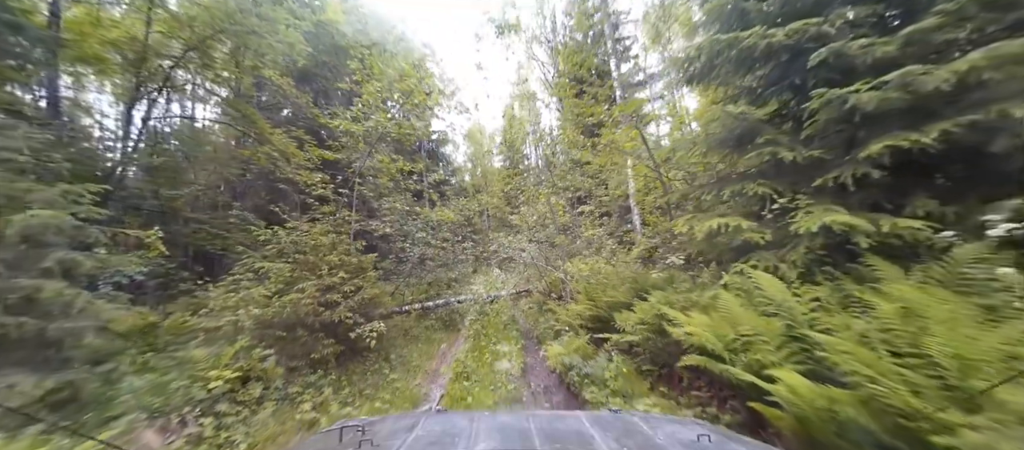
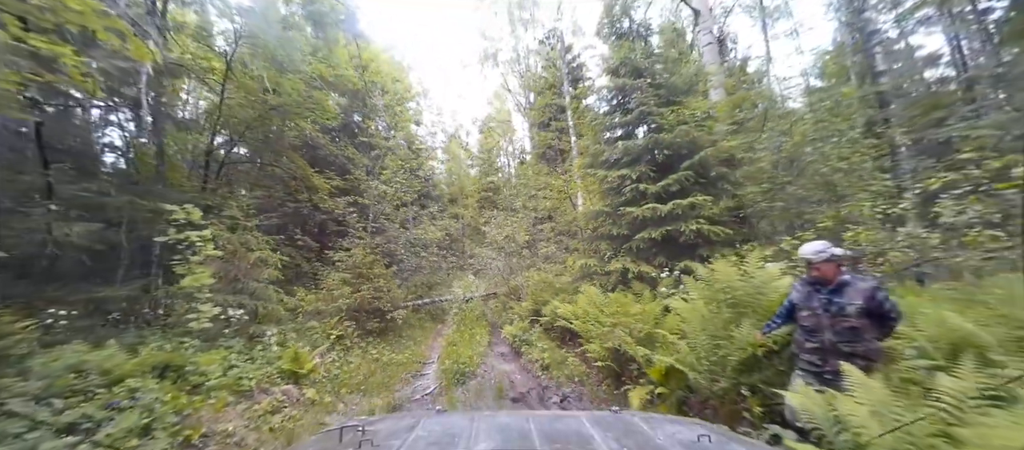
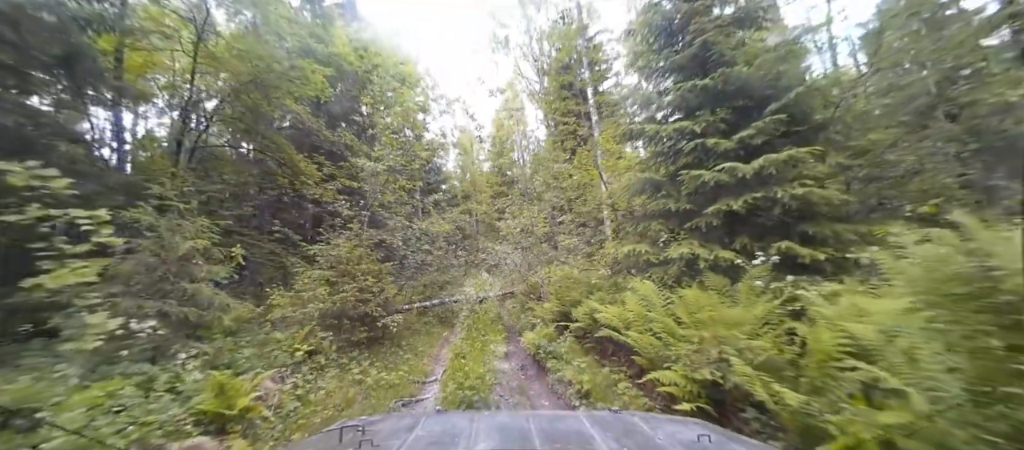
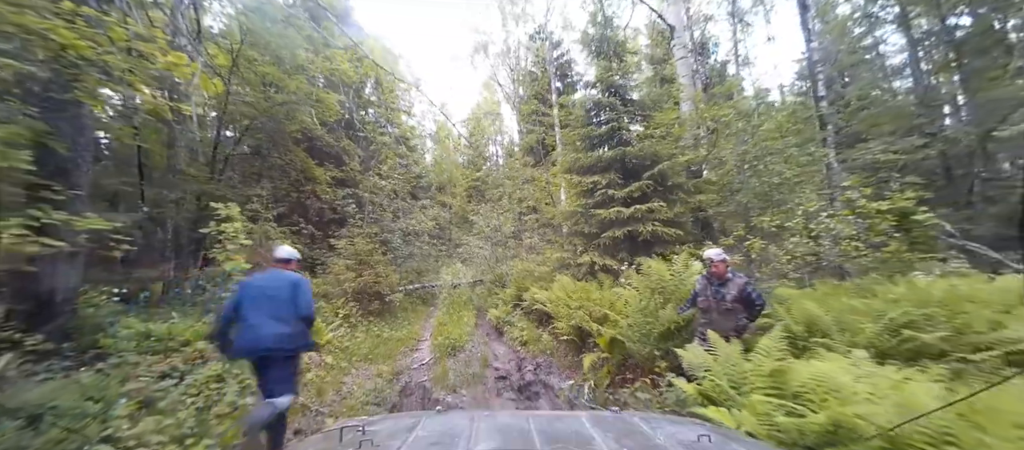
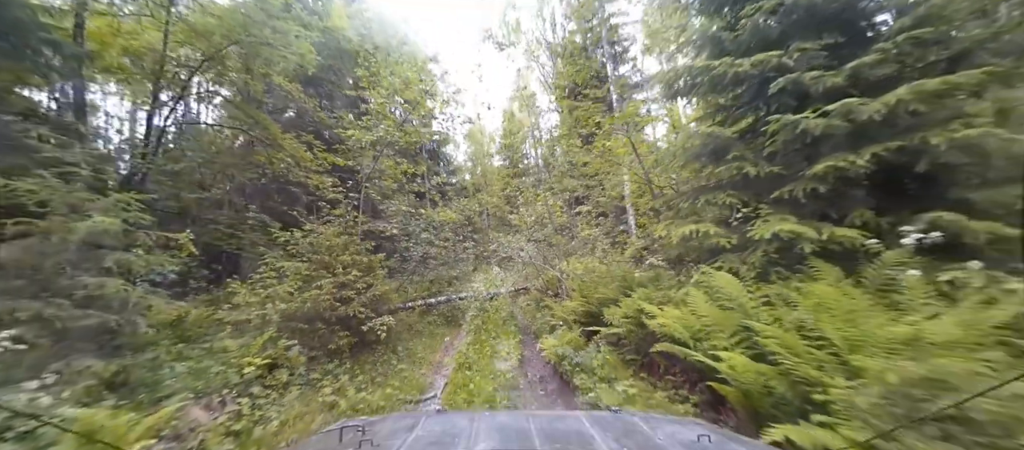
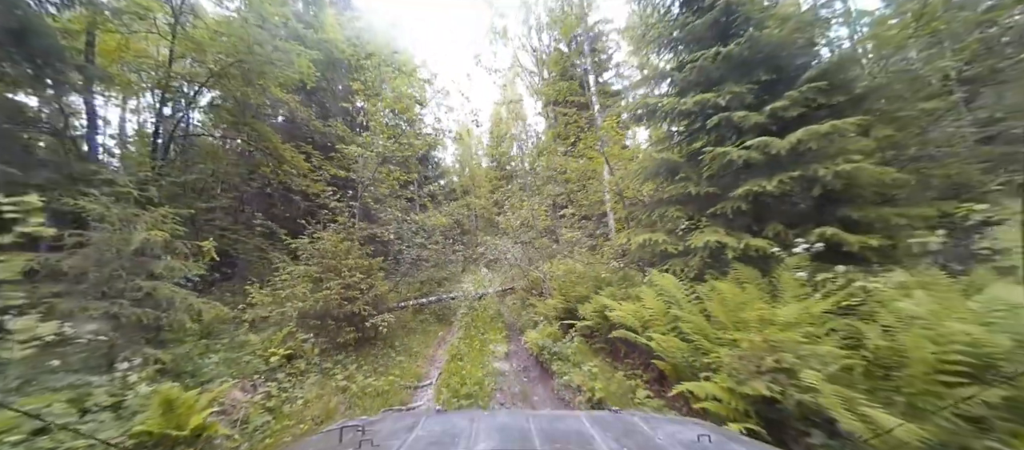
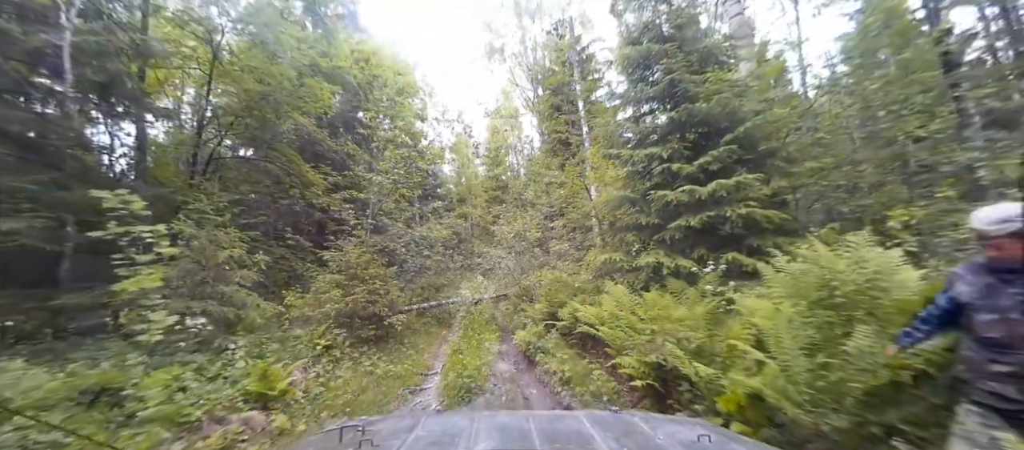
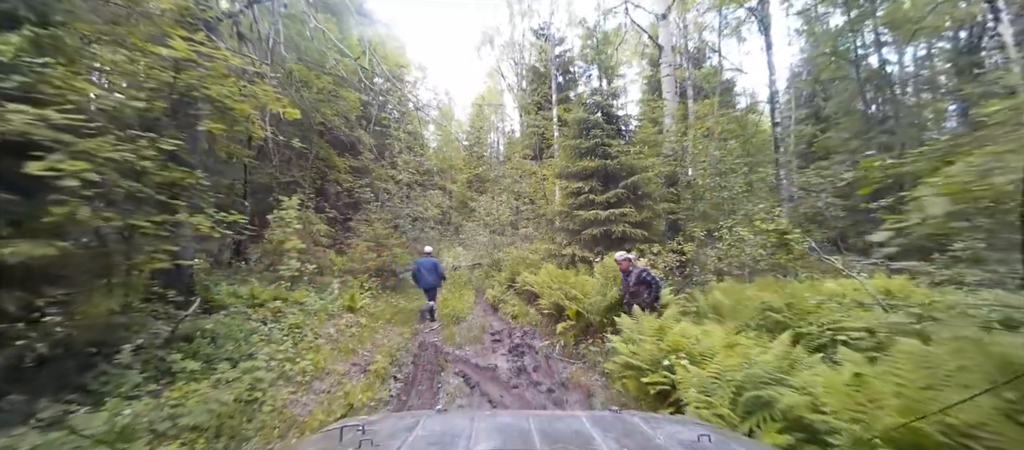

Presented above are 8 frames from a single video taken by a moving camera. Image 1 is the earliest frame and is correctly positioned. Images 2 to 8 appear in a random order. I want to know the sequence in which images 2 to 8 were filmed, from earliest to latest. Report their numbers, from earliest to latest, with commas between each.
5, 6, 3, 7, 2, 4, 8
